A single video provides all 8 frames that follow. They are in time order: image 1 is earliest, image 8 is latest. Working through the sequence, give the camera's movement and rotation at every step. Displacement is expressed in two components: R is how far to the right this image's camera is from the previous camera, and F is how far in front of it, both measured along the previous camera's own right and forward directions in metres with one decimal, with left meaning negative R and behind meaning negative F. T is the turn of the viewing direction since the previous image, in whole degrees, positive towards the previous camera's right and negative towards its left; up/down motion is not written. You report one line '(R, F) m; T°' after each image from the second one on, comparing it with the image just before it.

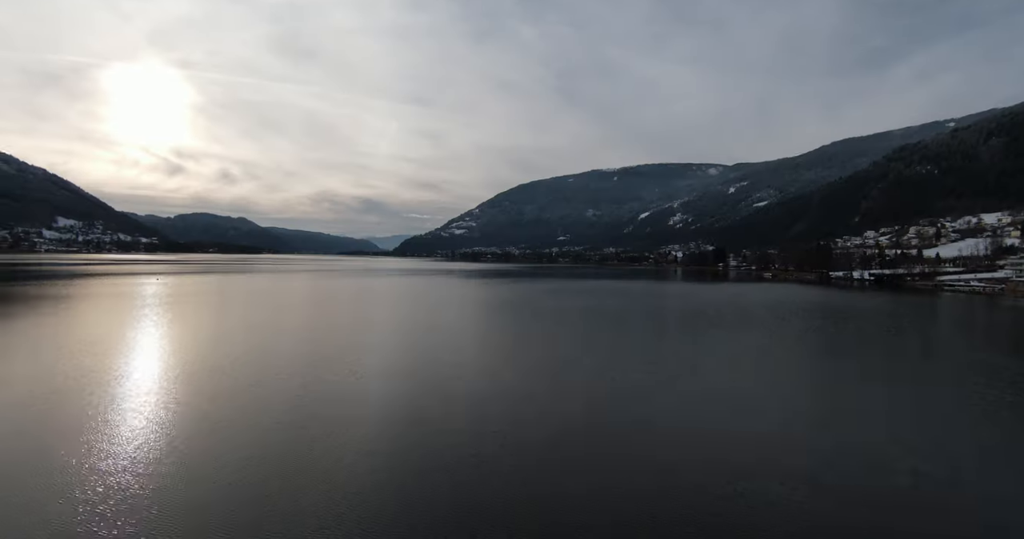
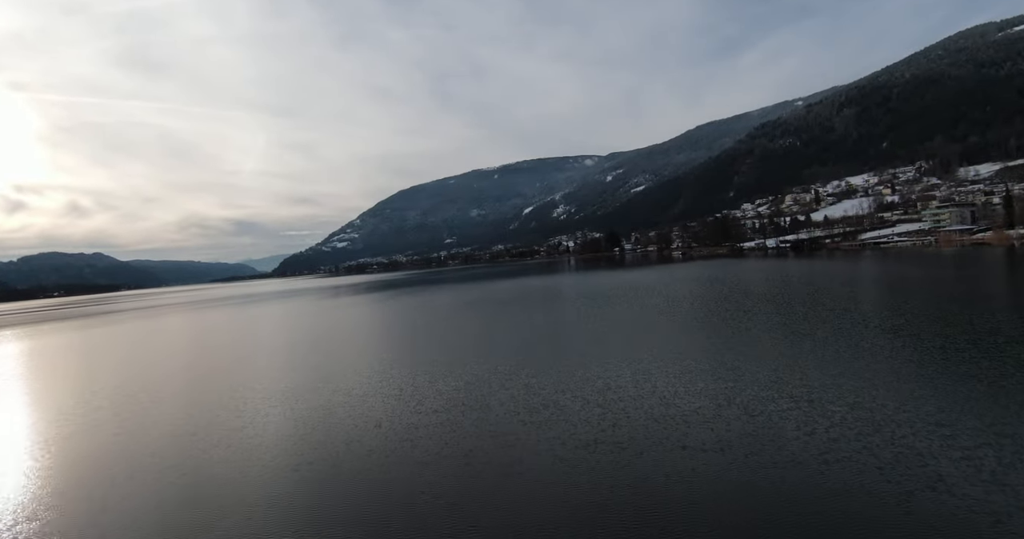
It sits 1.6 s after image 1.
(-1.7, +4.3) m; +11°
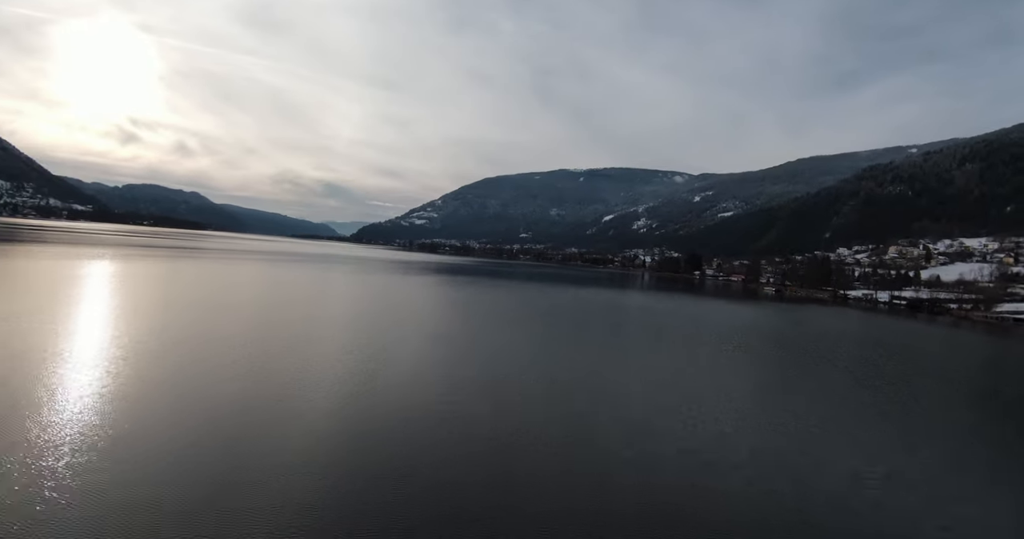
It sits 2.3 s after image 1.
(-0.7, +2.5) m; -7°
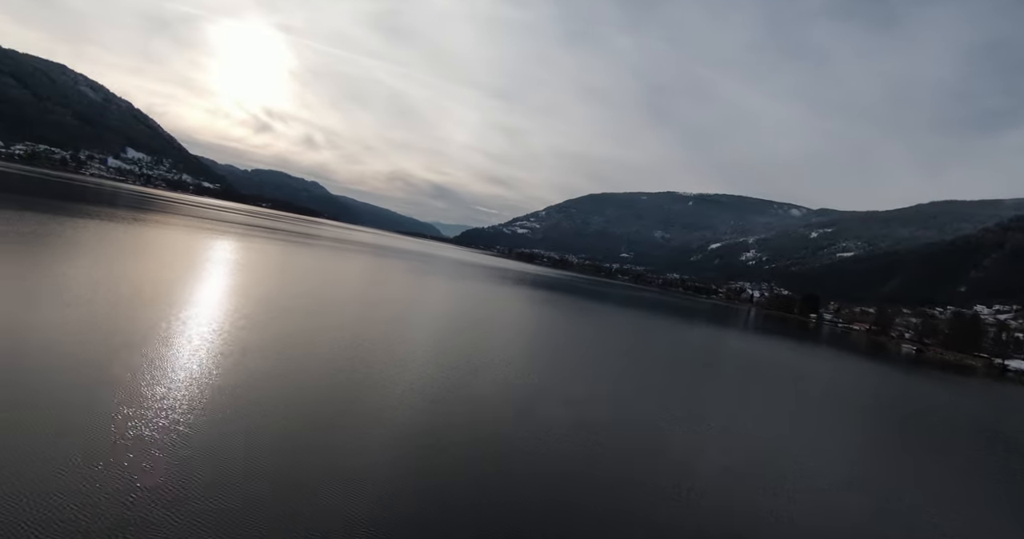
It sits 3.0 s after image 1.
(-0.3, +1.9) m; -10°
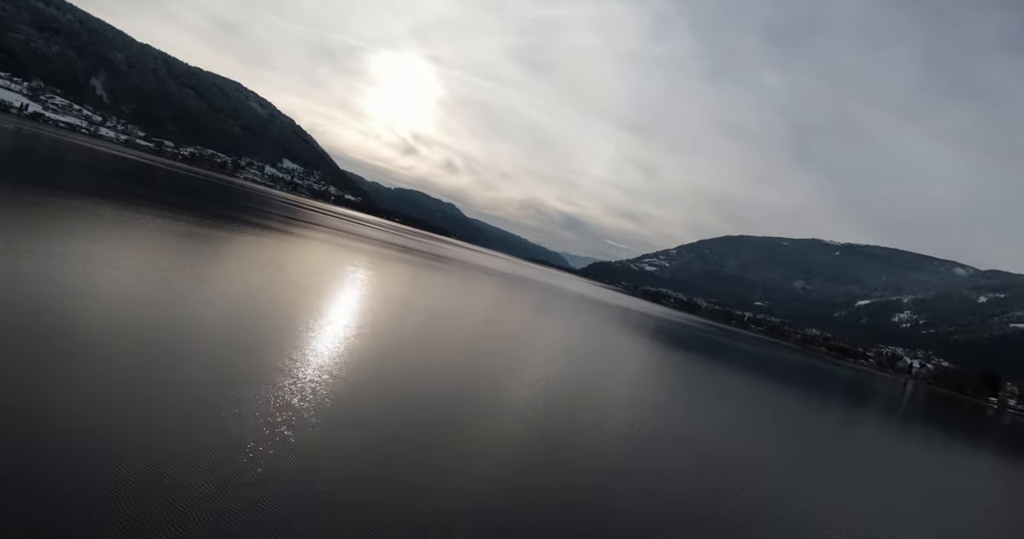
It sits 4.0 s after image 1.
(-1.2, +2.9) m; -12°
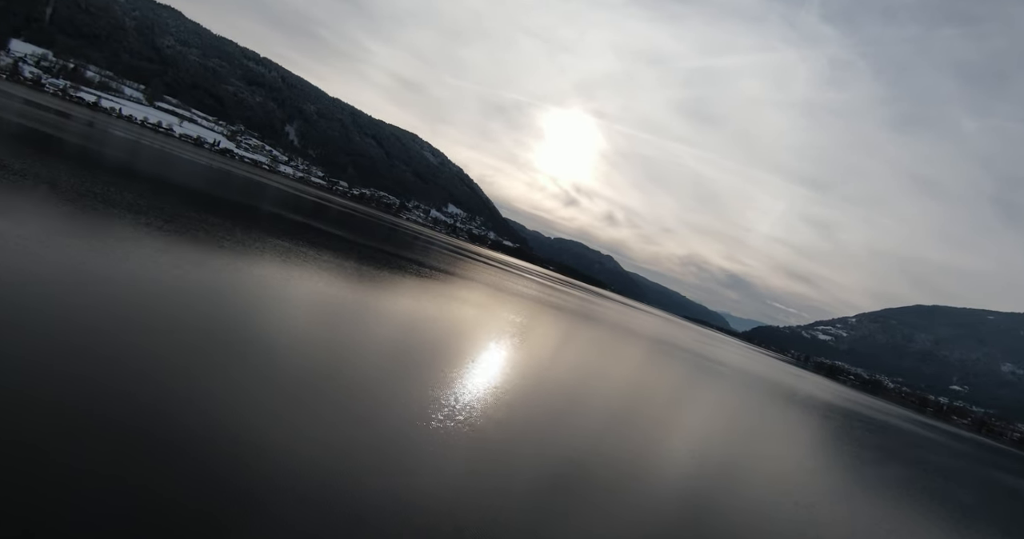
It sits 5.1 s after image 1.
(-0.8, +2.7) m; -15°
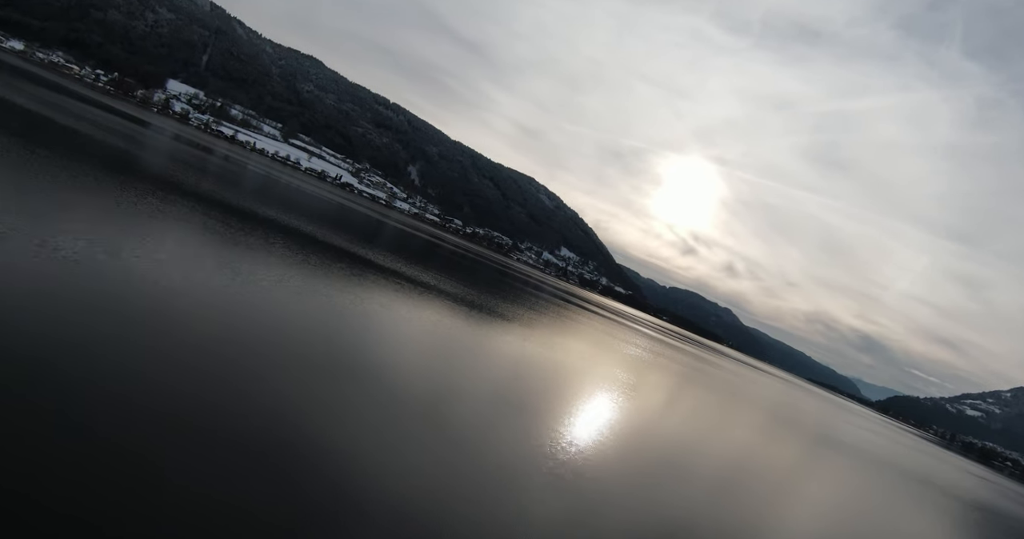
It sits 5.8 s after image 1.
(-0.2, +1.2) m; -11°
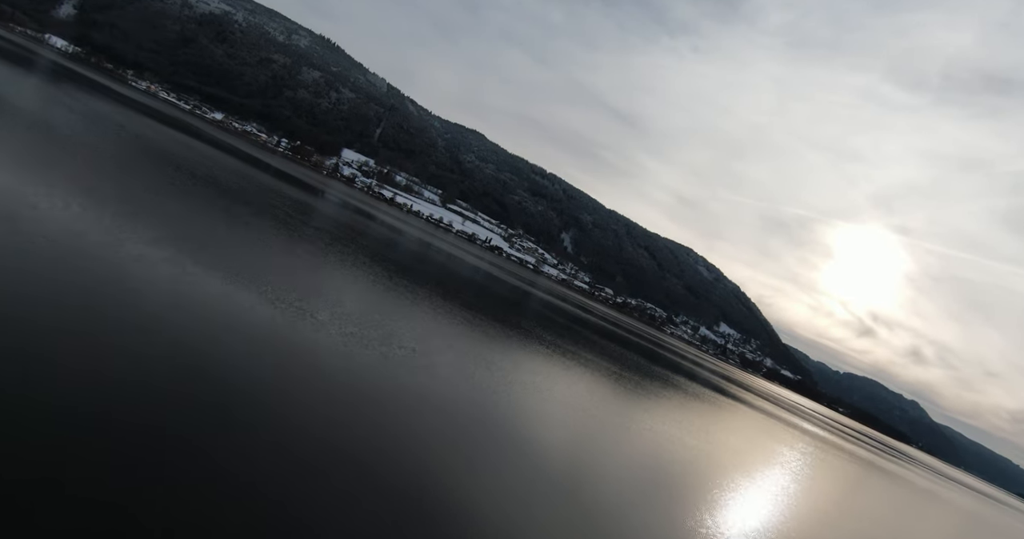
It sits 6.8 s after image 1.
(-0.4, +1.3) m; -15°
